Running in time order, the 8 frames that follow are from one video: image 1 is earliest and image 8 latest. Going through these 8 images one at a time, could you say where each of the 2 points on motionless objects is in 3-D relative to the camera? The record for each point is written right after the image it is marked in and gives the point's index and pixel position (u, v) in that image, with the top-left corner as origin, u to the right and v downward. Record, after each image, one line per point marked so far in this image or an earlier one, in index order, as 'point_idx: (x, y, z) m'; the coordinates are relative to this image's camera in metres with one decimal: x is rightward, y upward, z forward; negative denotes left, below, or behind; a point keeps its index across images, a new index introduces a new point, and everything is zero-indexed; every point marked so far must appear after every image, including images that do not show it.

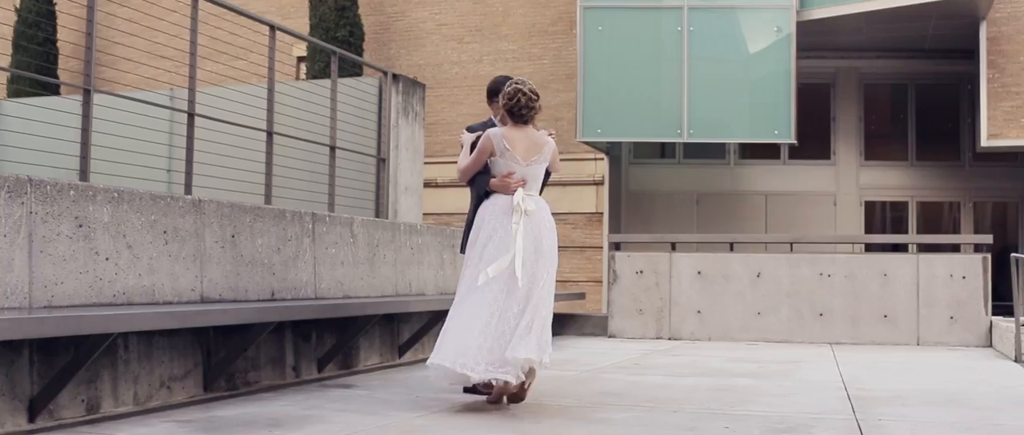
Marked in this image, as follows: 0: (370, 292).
0: (-1.1, -0.6, +8.8) m
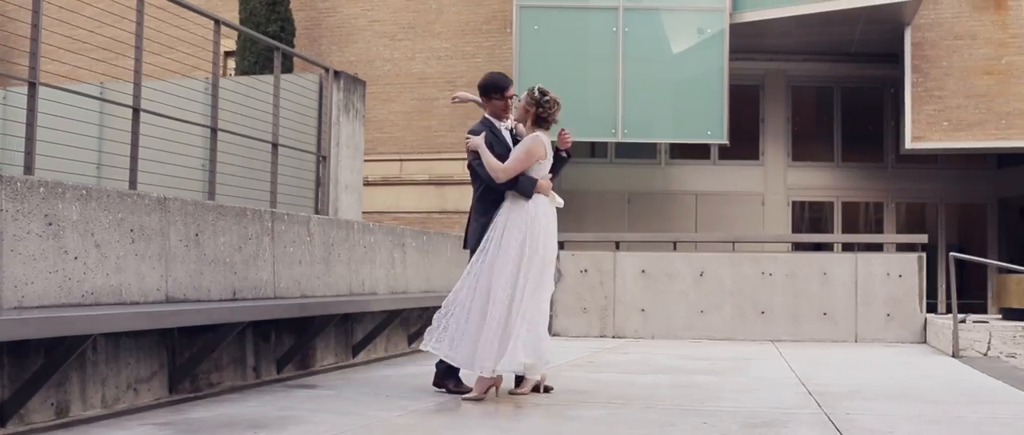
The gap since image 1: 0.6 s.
0: (-1.4, -0.6, +8.7) m
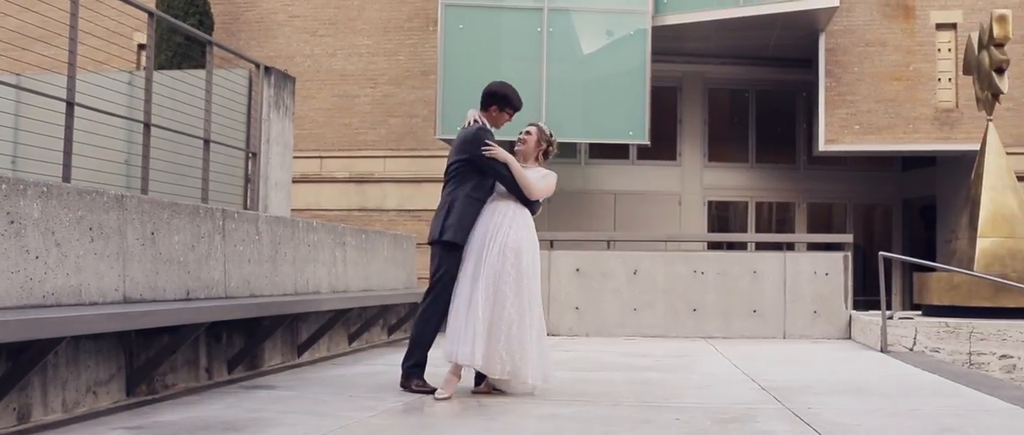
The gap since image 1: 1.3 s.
0: (-1.8, -0.6, +8.6) m
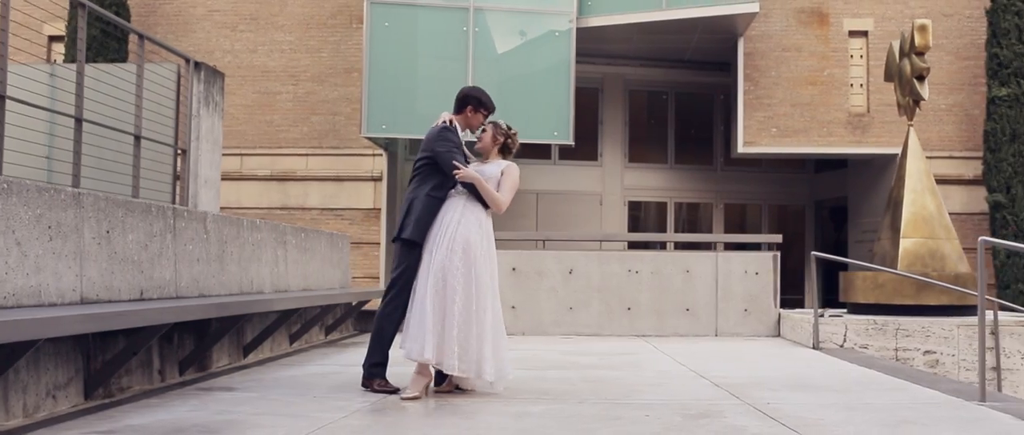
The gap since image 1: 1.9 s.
0: (-2.2, -0.5, +8.5) m
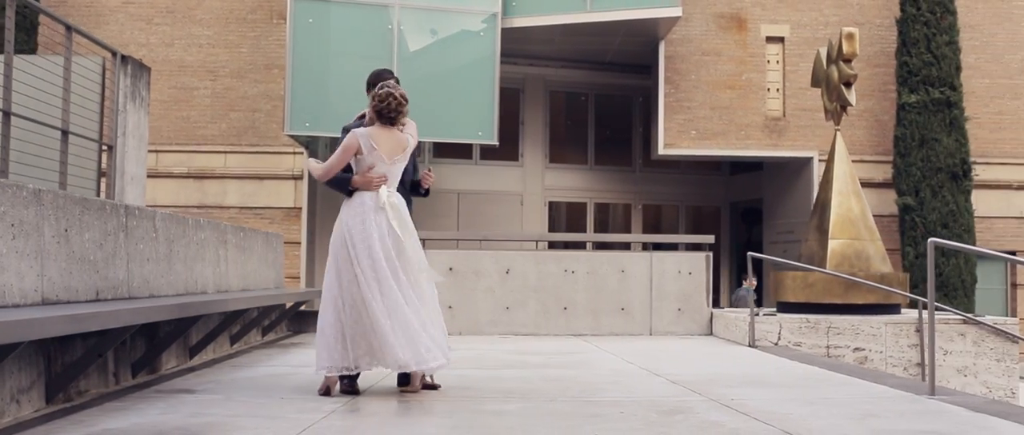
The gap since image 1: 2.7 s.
0: (-2.5, -0.5, +8.3) m
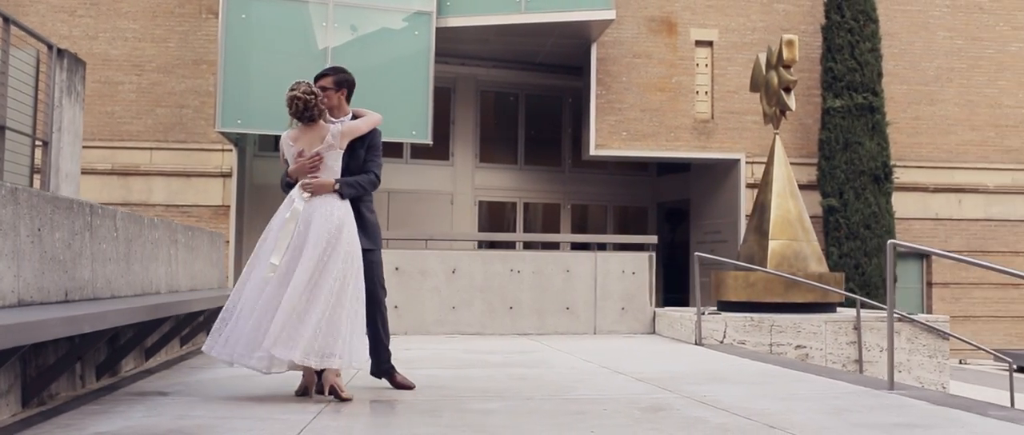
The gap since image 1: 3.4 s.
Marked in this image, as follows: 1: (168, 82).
0: (-2.7, -0.5, +8.1) m
1: (-5.9, +2.3, +19.2) m
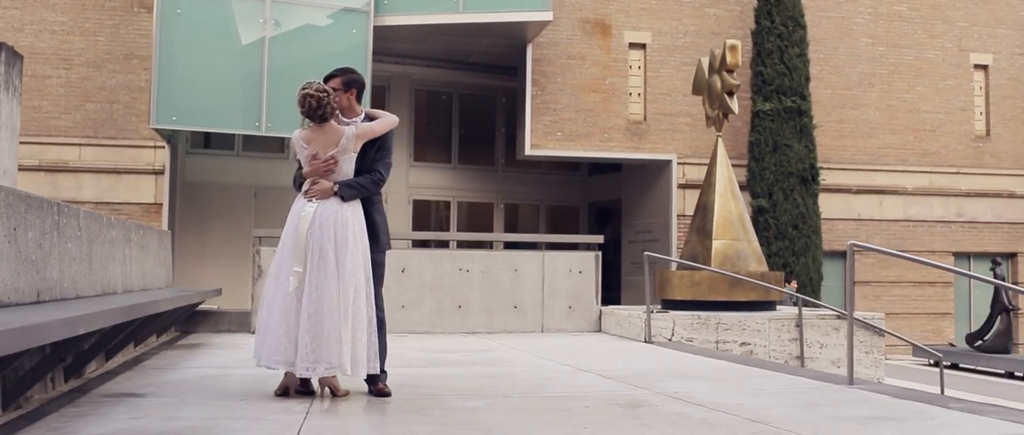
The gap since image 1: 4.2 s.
0: (-3.0, -0.5, +7.9) m
1: (-7.0, +2.4, +18.8) m
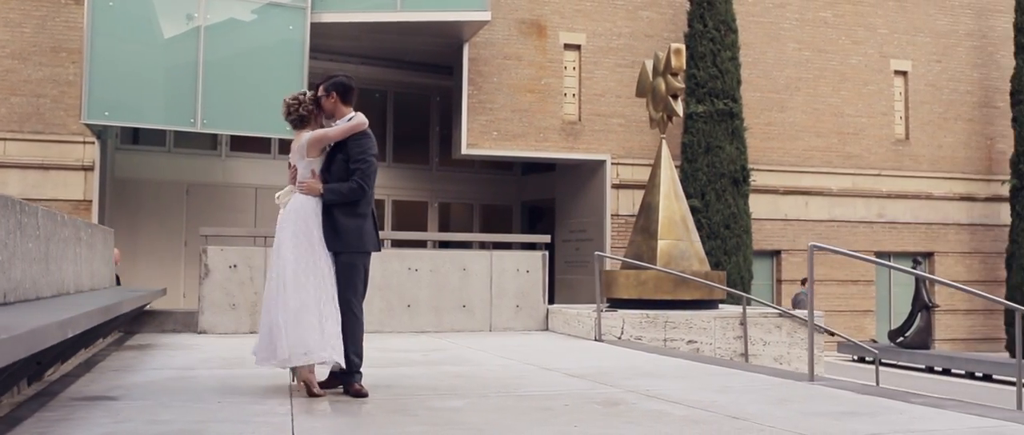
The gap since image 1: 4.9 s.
0: (-3.2, -0.5, +7.7) m
1: (-8.1, +2.4, +18.2) m
